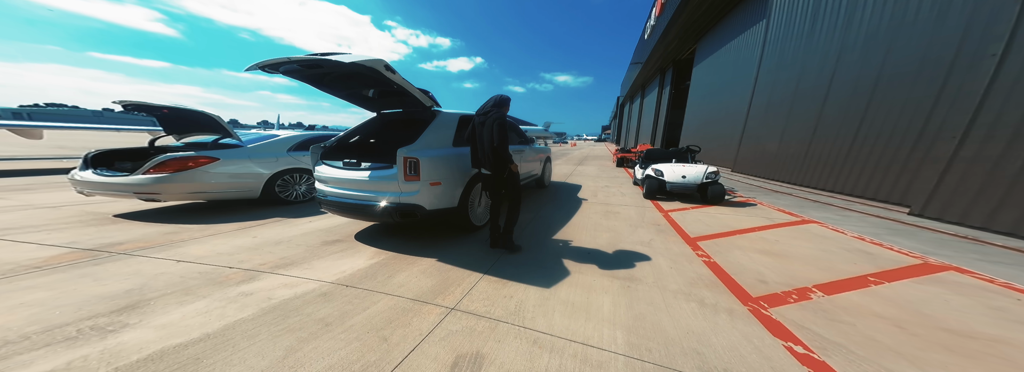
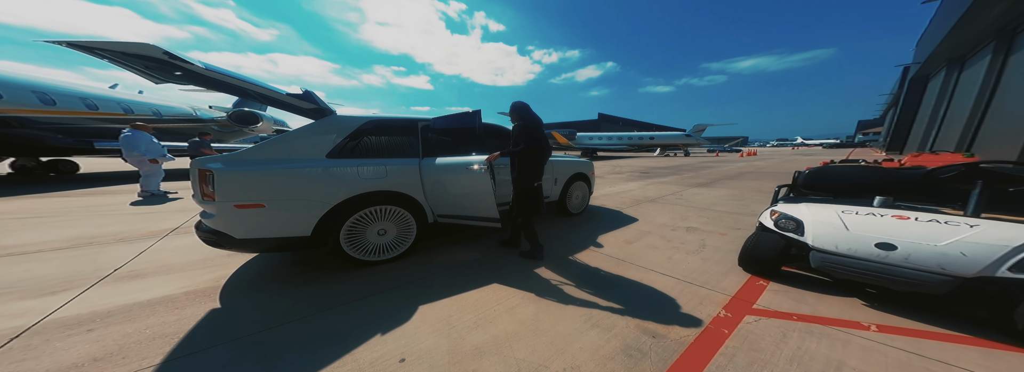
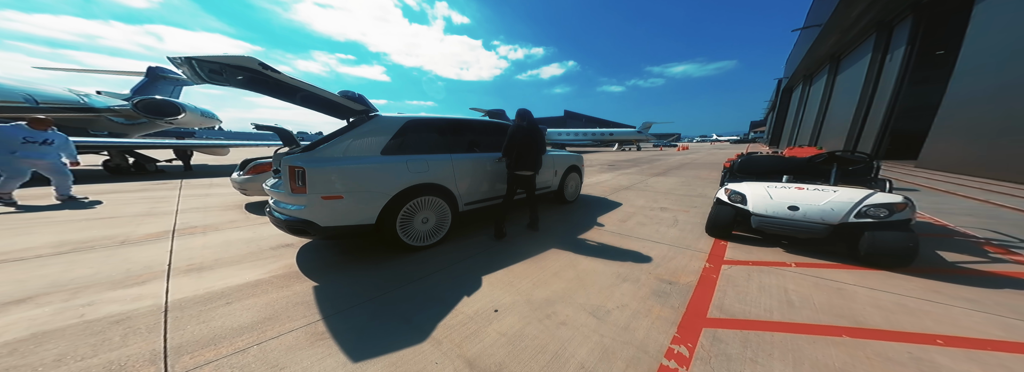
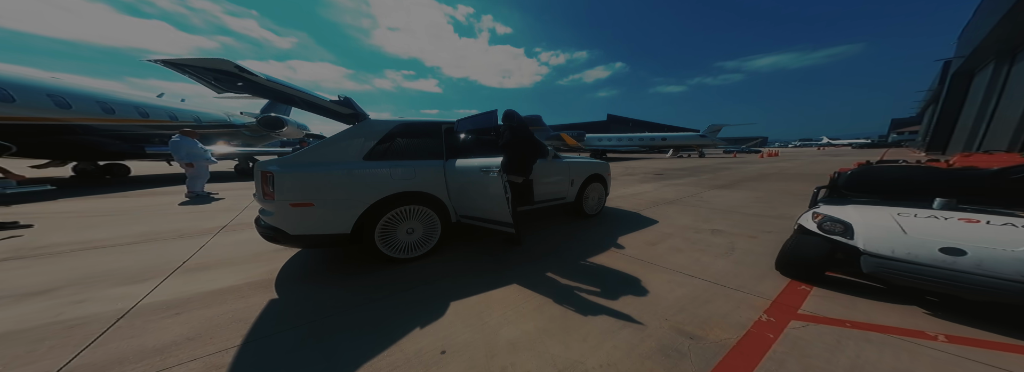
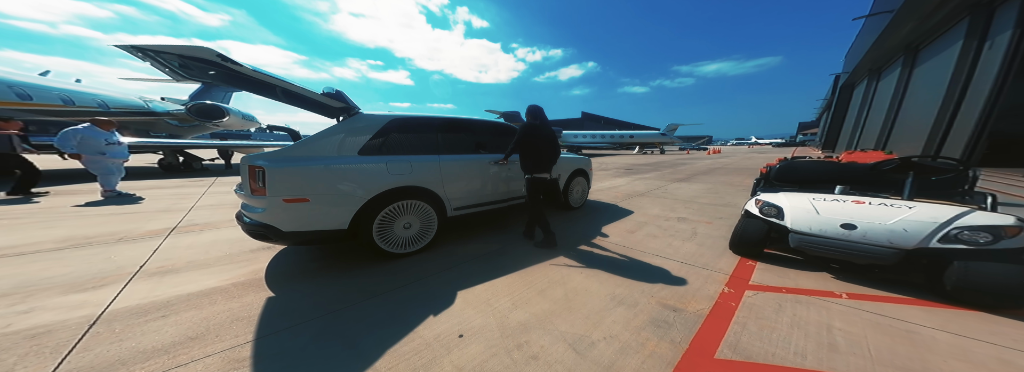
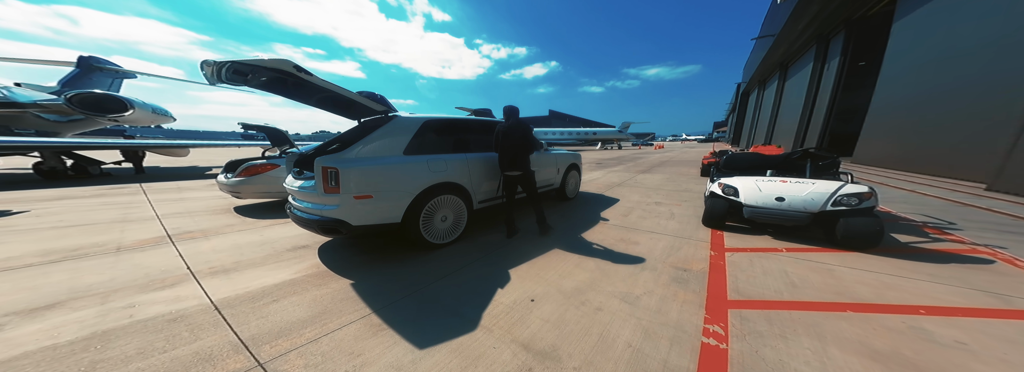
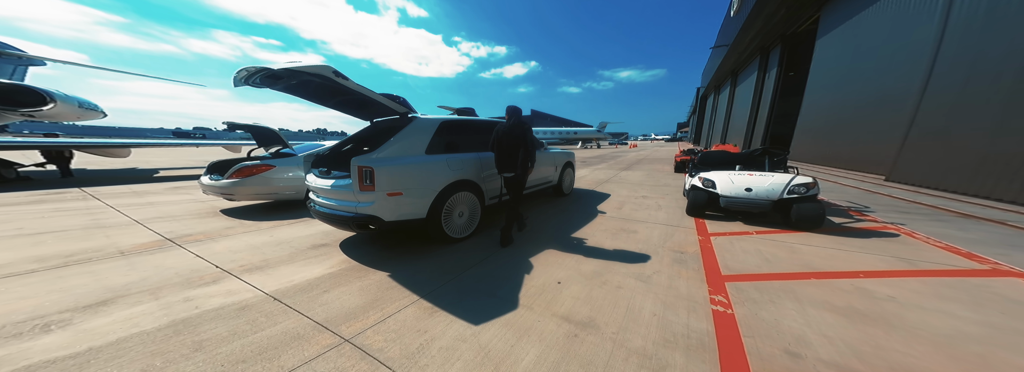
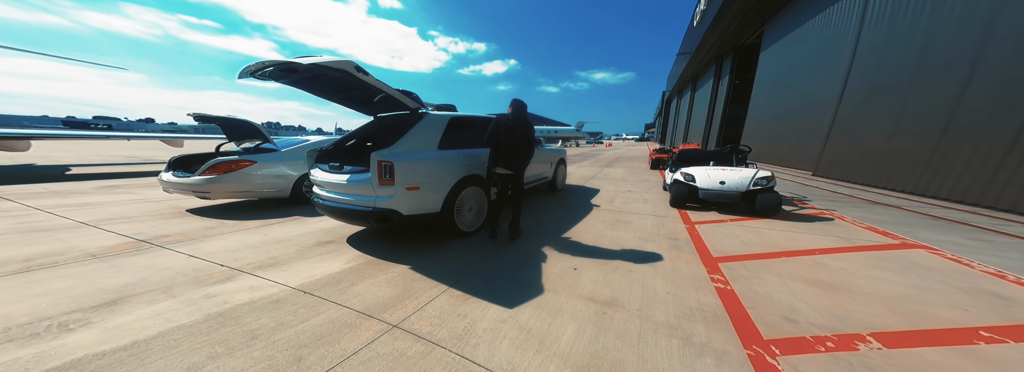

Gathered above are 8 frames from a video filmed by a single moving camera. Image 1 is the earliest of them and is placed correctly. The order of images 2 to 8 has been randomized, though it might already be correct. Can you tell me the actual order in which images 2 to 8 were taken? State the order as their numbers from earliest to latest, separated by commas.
8, 7, 6, 3, 5, 2, 4
